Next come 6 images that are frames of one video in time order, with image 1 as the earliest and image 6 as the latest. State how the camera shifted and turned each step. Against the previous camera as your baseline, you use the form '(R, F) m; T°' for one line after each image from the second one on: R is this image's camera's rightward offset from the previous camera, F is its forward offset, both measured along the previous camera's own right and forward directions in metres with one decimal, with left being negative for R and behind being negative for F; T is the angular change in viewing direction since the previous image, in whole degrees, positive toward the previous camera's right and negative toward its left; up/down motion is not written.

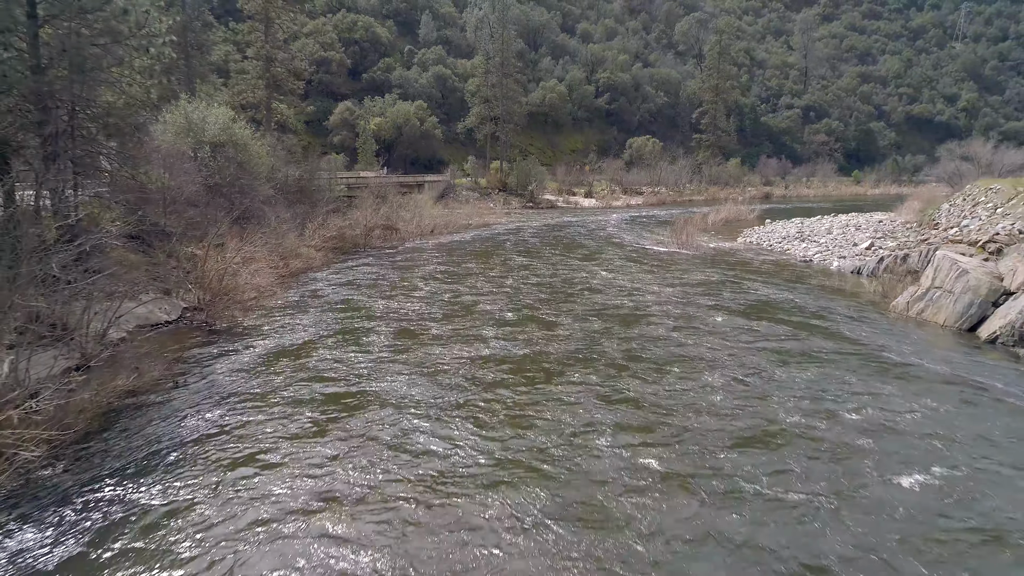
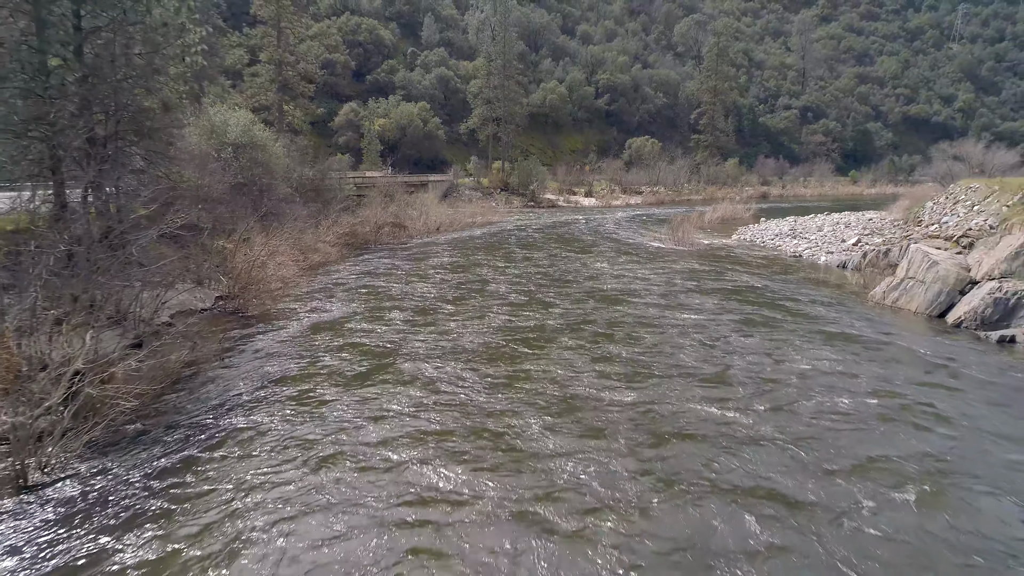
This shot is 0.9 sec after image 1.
(-0.1, -0.9) m; 0°
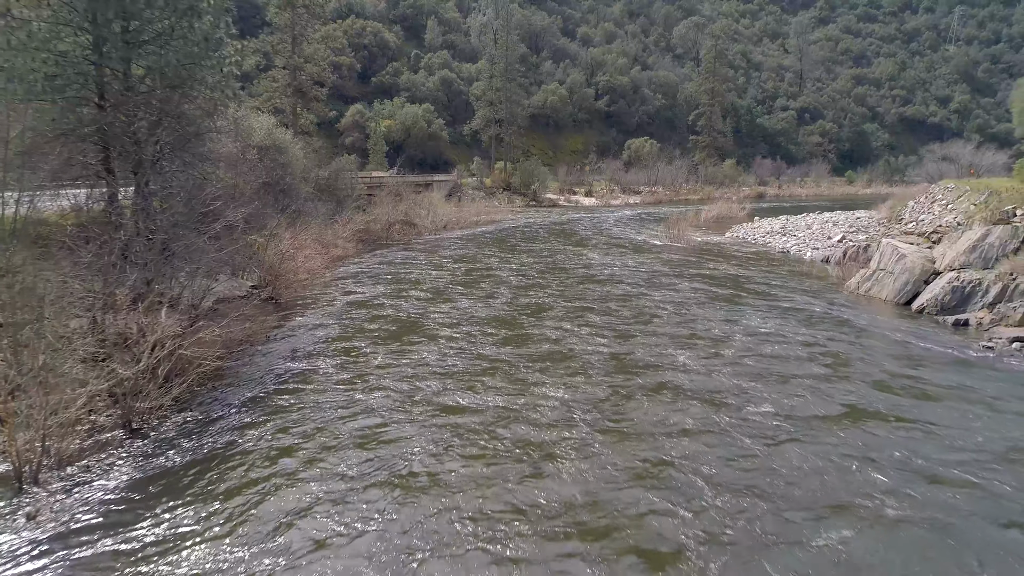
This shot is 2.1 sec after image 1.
(-0.2, -1.2) m; 0°
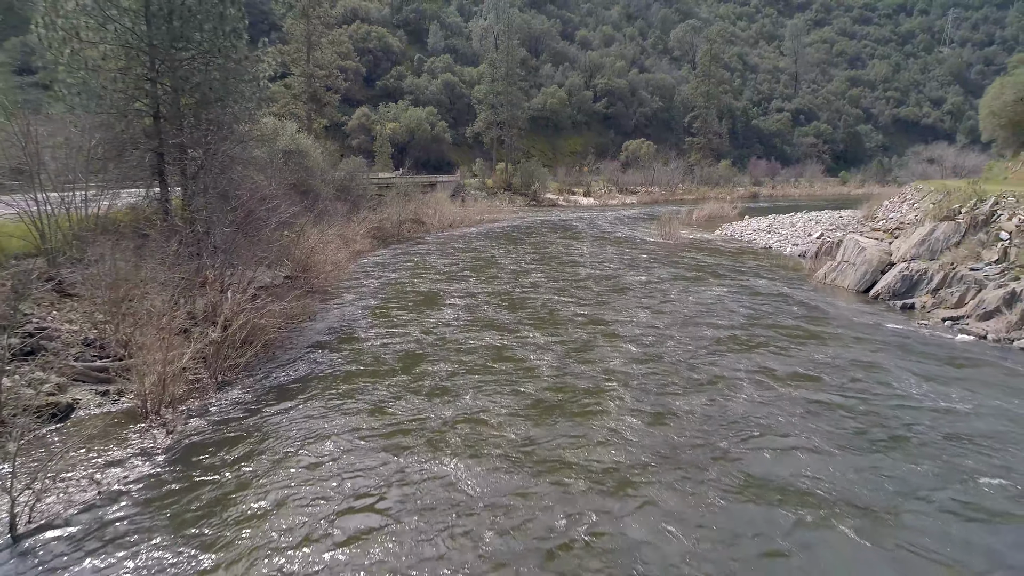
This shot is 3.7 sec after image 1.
(-0.1, -1.6) m; 0°
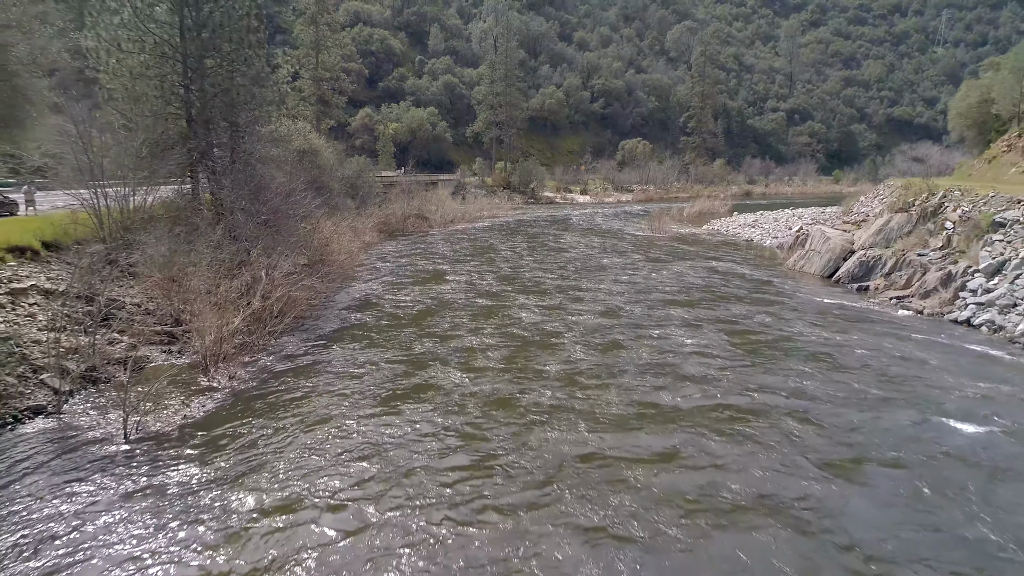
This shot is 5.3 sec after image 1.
(+0.1, -1.4) m; 0°
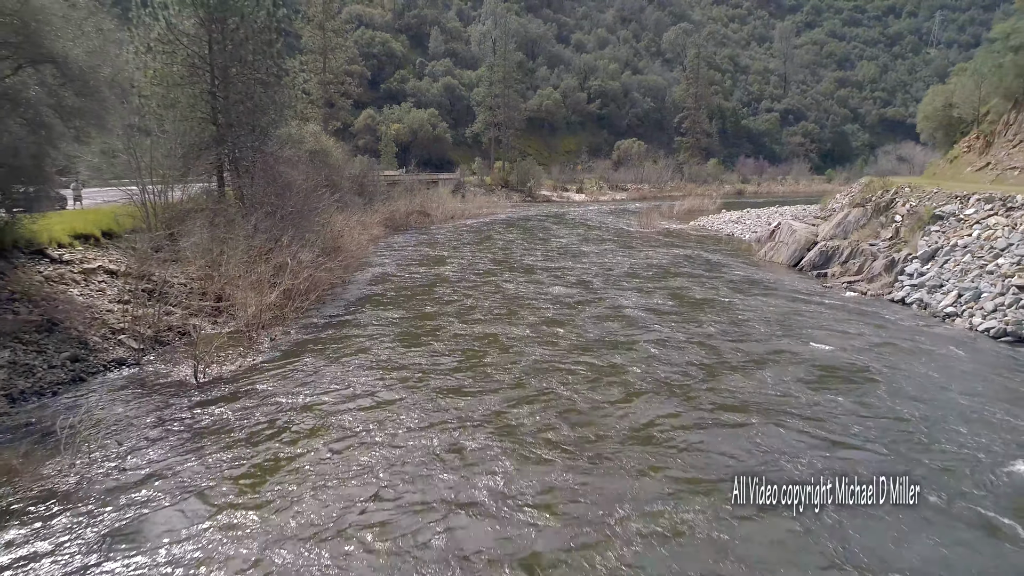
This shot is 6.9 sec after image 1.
(+0.1, -1.6) m; 0°
